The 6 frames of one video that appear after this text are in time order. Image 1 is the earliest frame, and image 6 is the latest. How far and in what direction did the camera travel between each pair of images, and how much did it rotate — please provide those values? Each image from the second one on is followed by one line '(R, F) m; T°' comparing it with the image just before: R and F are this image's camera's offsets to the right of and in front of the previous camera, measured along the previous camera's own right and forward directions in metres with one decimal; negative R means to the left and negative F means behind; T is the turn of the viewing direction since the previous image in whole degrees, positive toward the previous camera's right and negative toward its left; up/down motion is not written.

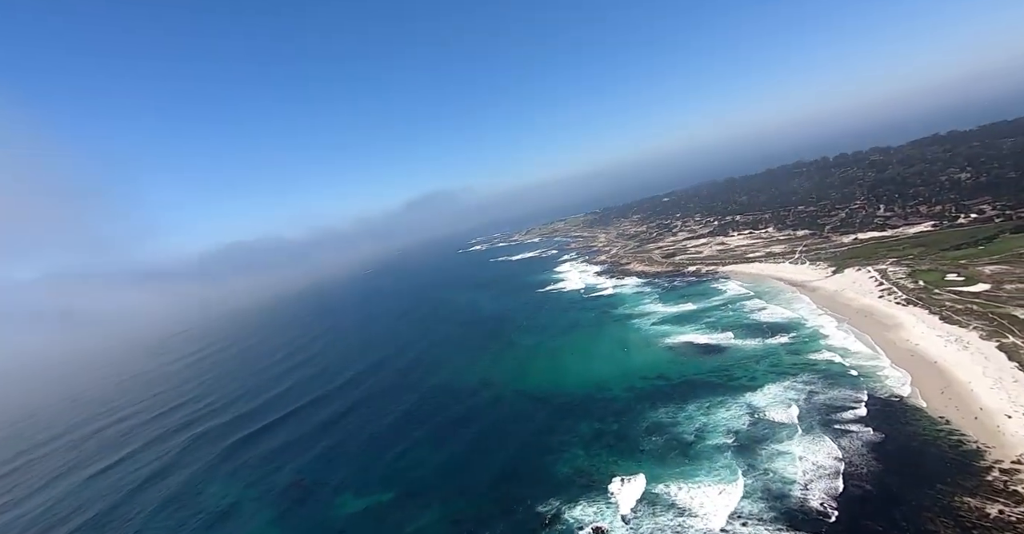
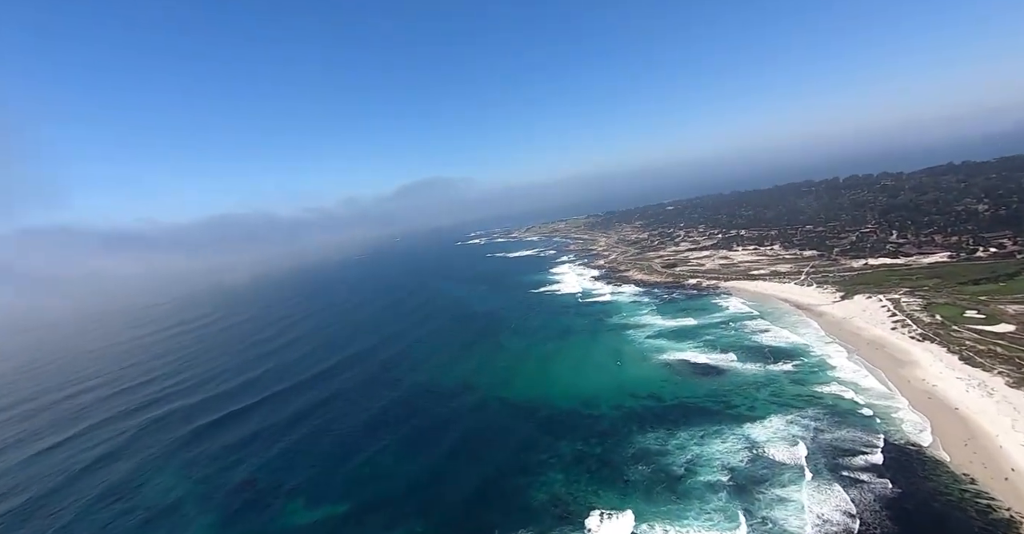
(+0.6, +3.0) m; 0°
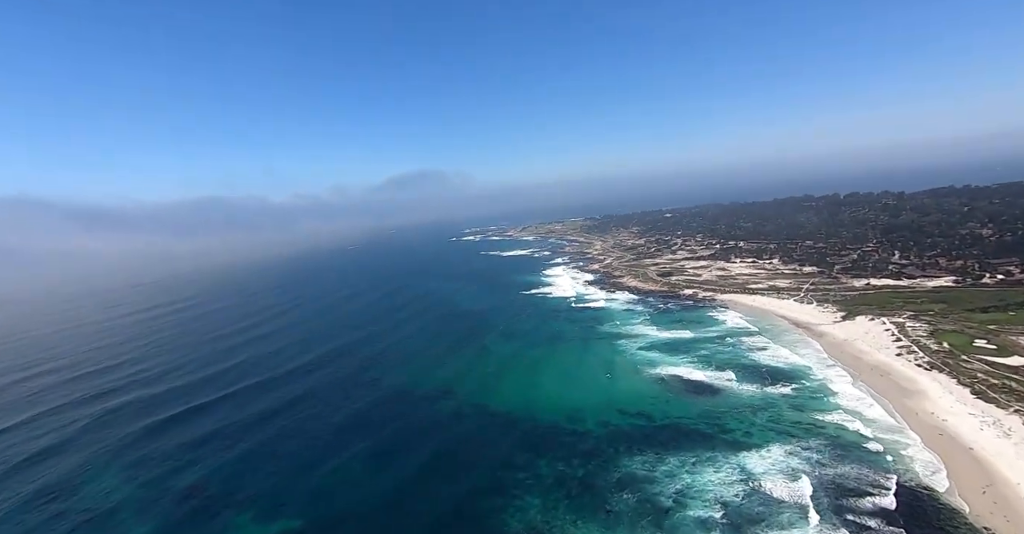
(+0.6, +2.6) m; +1°
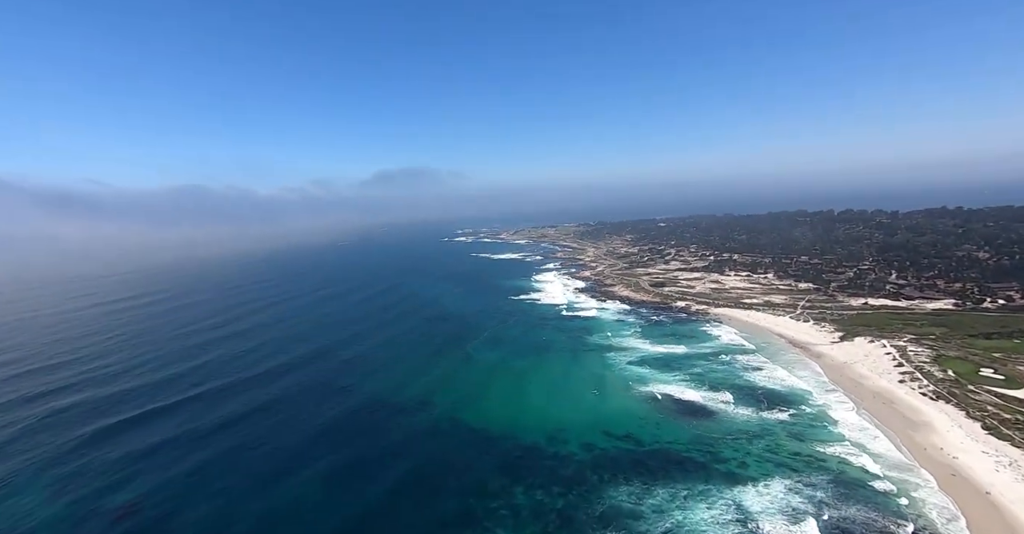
(+0.6, +2.7) m; +1°
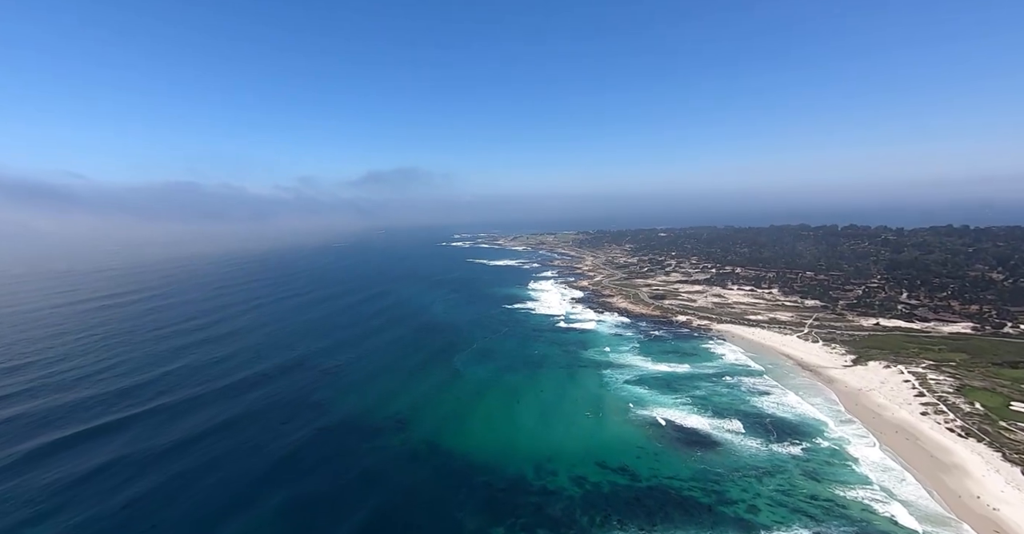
(+0.7, +3.2) m; 0°
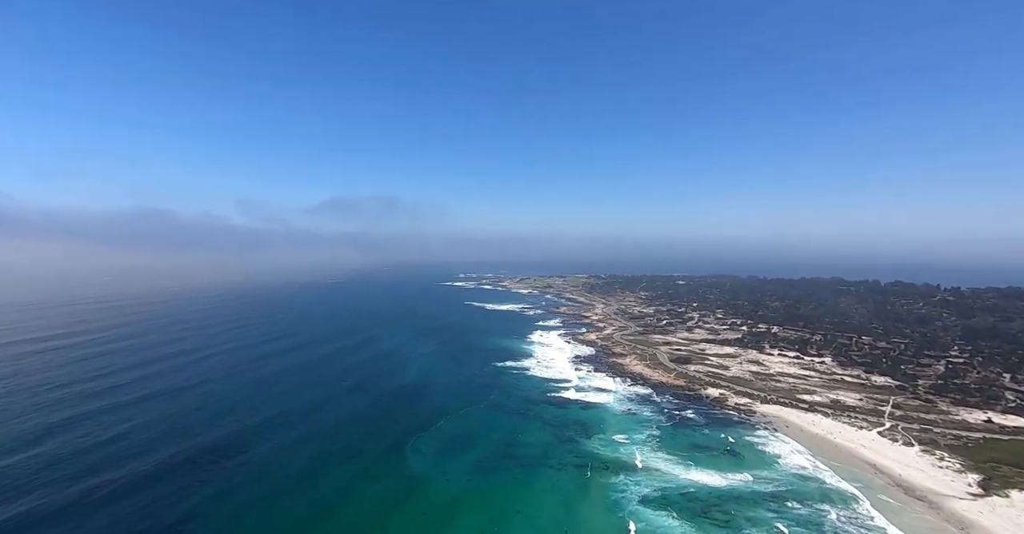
(+2.4, +12.4) m; -2°
